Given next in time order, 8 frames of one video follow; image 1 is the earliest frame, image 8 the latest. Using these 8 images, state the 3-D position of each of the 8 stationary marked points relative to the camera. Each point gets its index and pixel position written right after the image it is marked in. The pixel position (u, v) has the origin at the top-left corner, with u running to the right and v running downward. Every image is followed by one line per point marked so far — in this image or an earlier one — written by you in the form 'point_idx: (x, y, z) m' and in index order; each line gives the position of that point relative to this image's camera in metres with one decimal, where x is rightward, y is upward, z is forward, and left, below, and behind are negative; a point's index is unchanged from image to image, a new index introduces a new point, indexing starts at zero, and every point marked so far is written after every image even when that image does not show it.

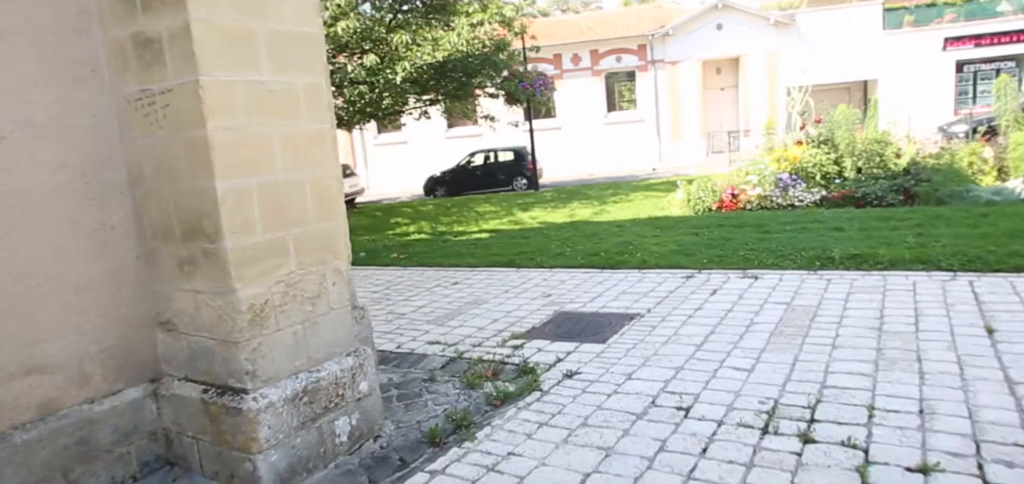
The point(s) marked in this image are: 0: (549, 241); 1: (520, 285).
0: (+0.5, 0.0, +8.8) m
1: (0.0, -0.5, +7.1) m
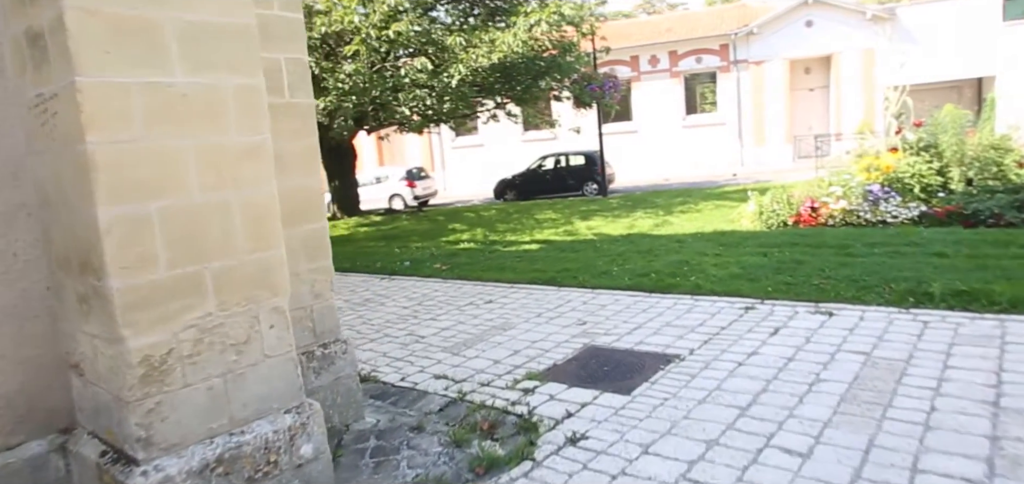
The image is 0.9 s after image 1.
0: (+1.1, -0.2, +8.0) m
1: (+0.4, -0.6, +6.4) m
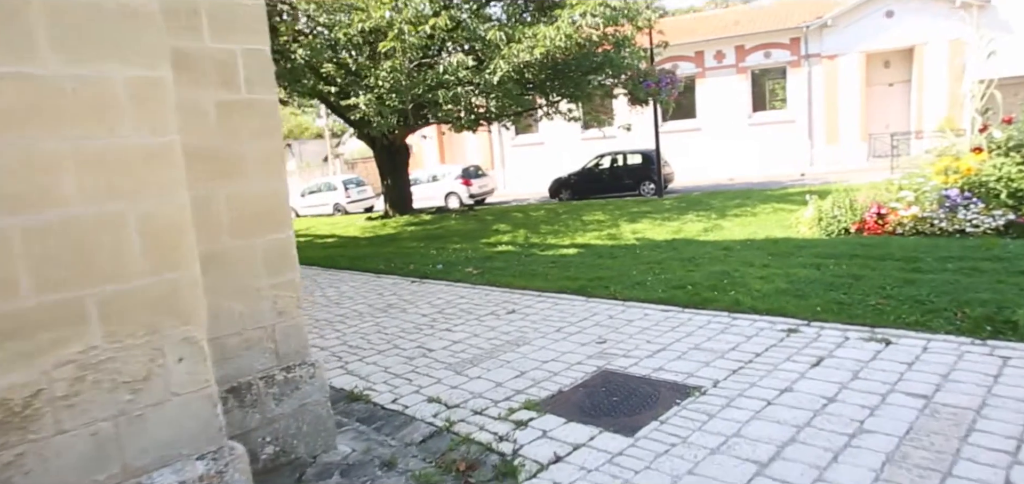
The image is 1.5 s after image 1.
0: (+1.4, -0.3, +7.4) m
1: (+0.5, -0.7, +5.8) m
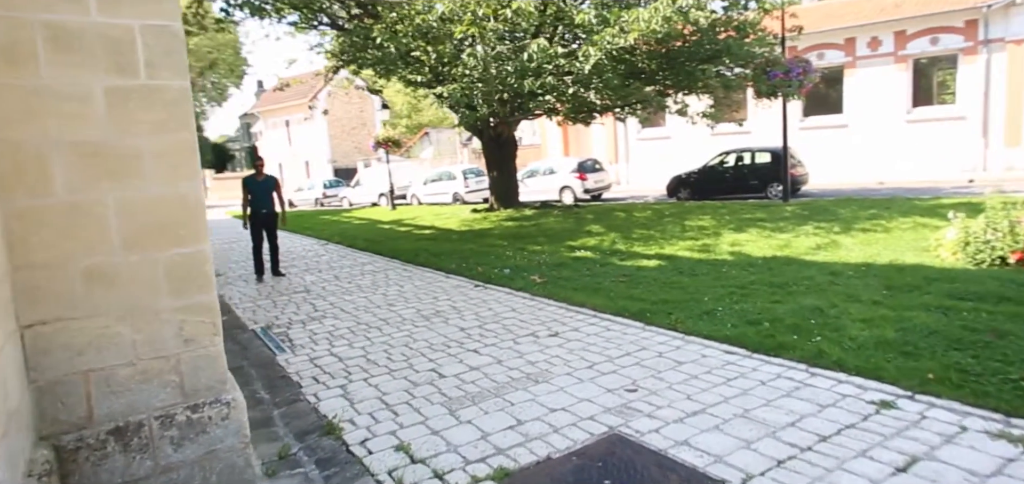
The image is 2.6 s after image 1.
0: (+2.0, -0.4, +6.3) m
1: (+0.8, -0.8, +4.9) m
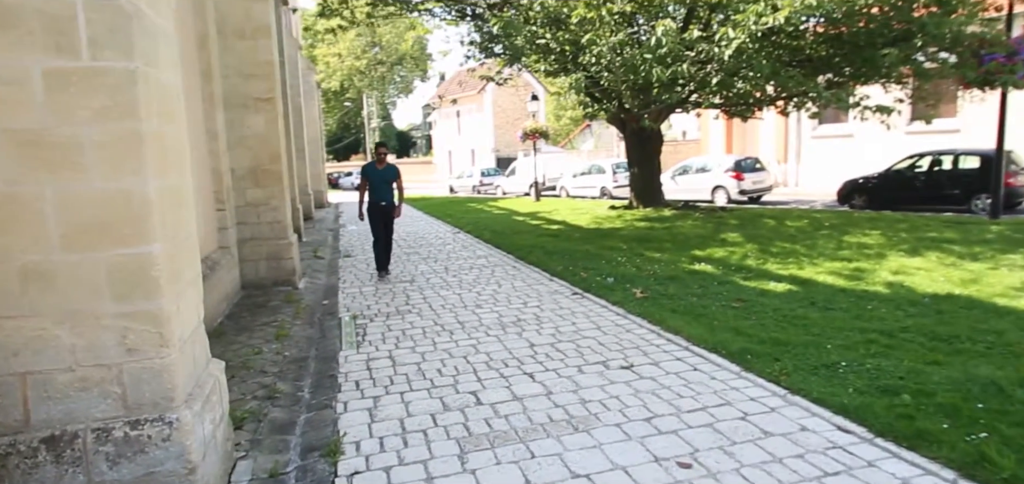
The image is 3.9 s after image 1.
0: (+2.6, -0.7, +5.0) m
1: (+1.1, -1.0, +3.9) m
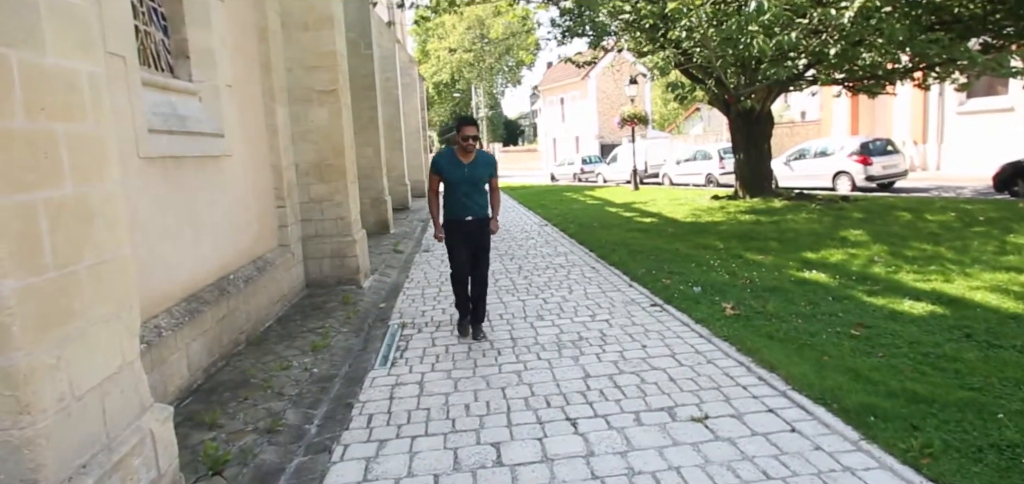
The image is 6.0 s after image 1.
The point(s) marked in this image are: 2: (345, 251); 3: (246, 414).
0: (+2.8, -0.7, +3.6) m
1: (+1.2, -1.1, +2.8) m
2: (-2.2, -0.2, +8.5) m
3: (-1.7, -1.1, +4.2) m
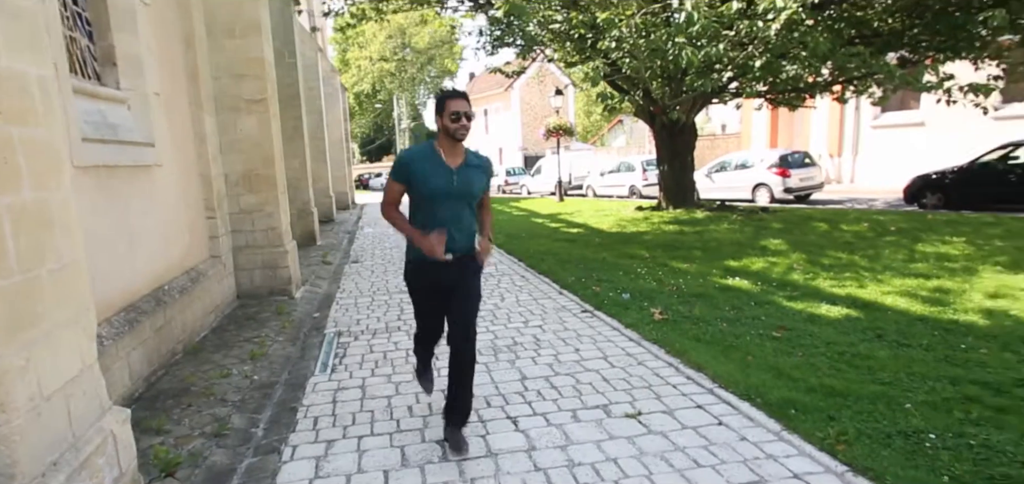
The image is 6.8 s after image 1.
0: (+2.6, -0.8, +4.1) m
1: (+1.0, -1.1, +3.1) m
2: (-3.0, -0.3, +8.3) m
3: (-2.1, -1.1, +4.1) m
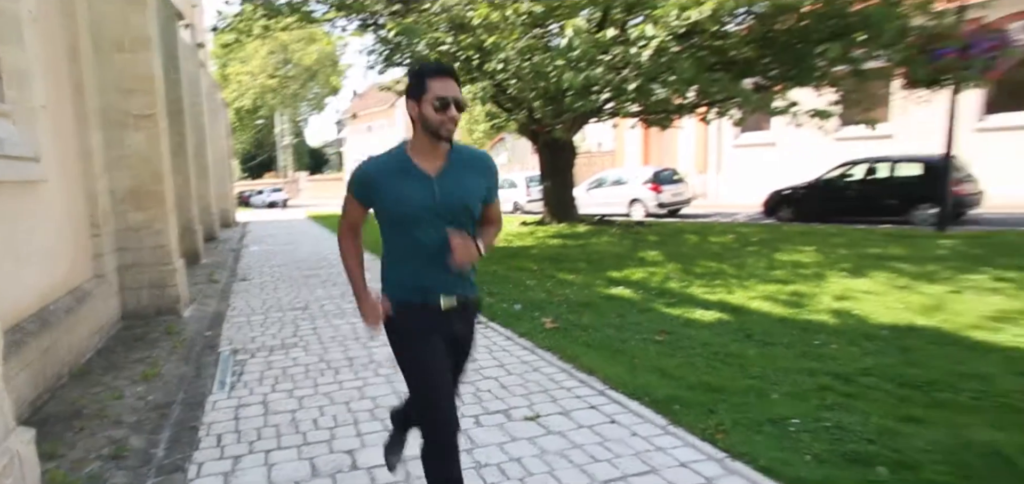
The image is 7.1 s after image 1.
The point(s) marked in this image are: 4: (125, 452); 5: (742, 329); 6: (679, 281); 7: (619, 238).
0: (+2.0, -0.8, +4.6) m
1: (+0.6, -1.1, +3.4) m
2: (-4.3, -0.5, +7.9) m
3: (-2.6, -1.2, +3.9) m
4: (-2.3, -1.2, +3.8) m
5: (+2.1, -0.7, +5.8) m
6: (+2.1, -0.4, +8.2) m
7: (+2.2, +0.1, +13.5) m
